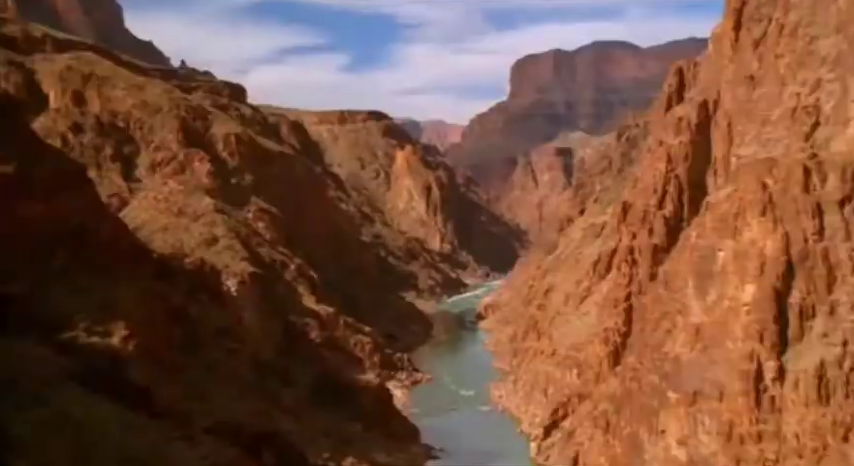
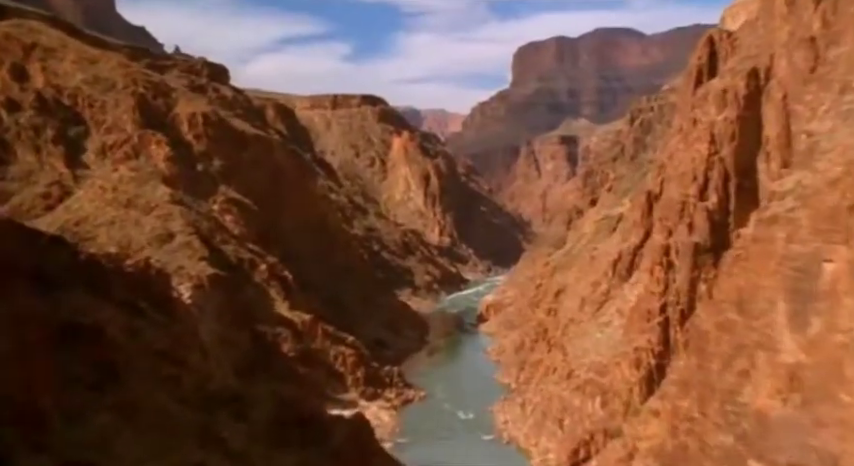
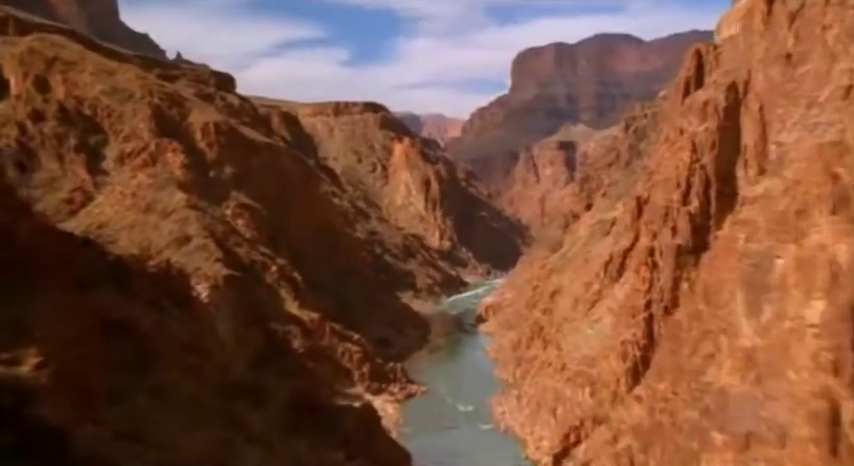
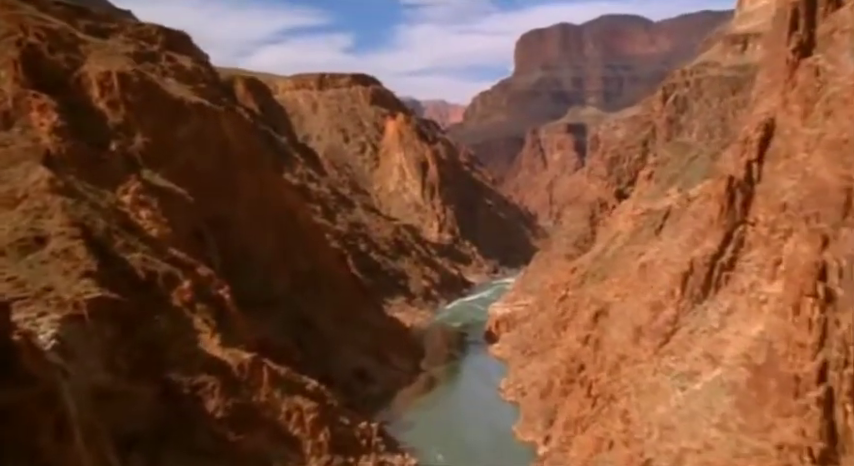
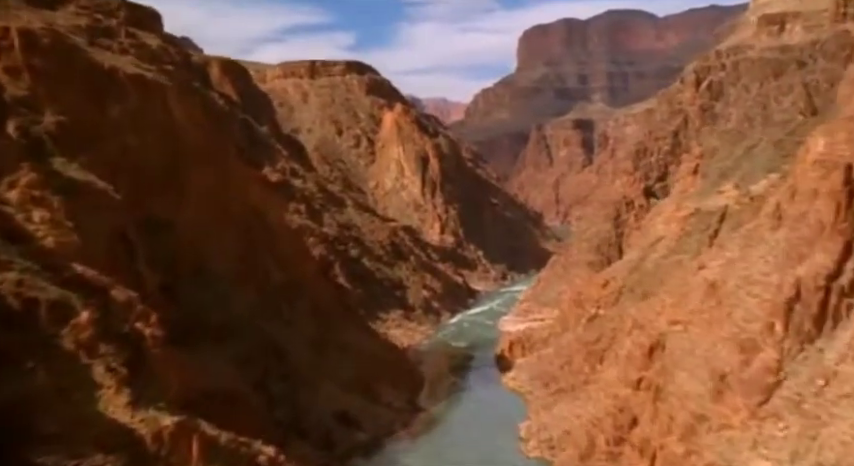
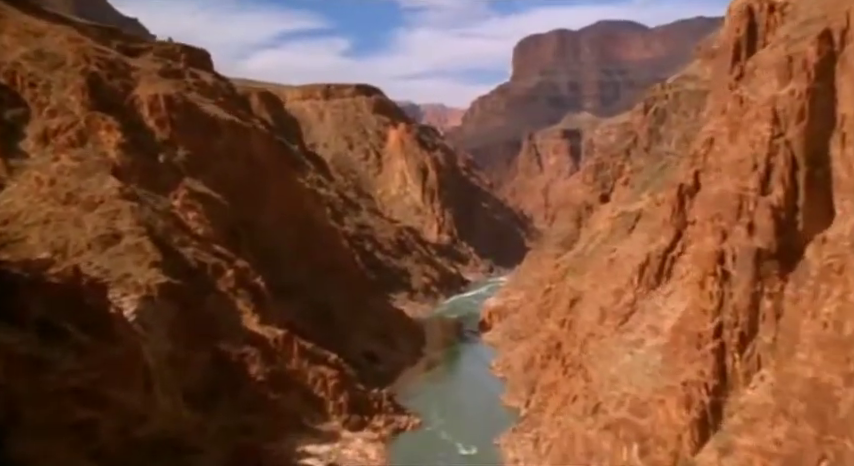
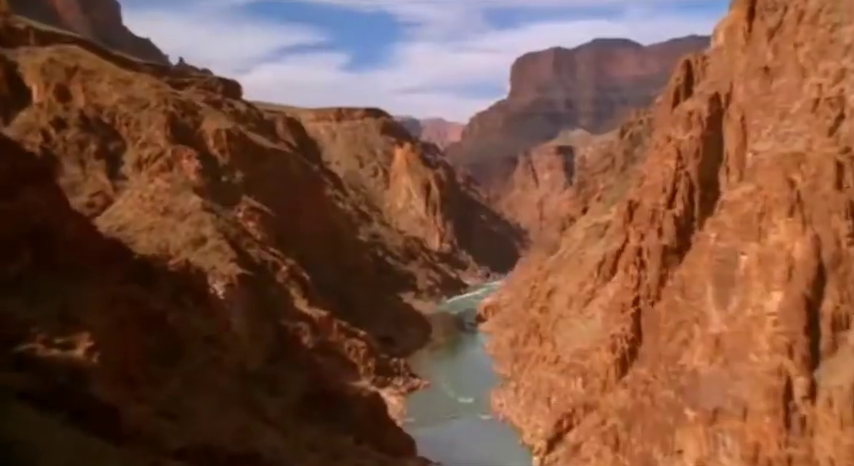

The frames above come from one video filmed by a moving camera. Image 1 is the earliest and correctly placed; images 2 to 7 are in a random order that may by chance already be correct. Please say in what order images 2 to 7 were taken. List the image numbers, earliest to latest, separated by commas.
7, 3, 2, 6, 4, 5
